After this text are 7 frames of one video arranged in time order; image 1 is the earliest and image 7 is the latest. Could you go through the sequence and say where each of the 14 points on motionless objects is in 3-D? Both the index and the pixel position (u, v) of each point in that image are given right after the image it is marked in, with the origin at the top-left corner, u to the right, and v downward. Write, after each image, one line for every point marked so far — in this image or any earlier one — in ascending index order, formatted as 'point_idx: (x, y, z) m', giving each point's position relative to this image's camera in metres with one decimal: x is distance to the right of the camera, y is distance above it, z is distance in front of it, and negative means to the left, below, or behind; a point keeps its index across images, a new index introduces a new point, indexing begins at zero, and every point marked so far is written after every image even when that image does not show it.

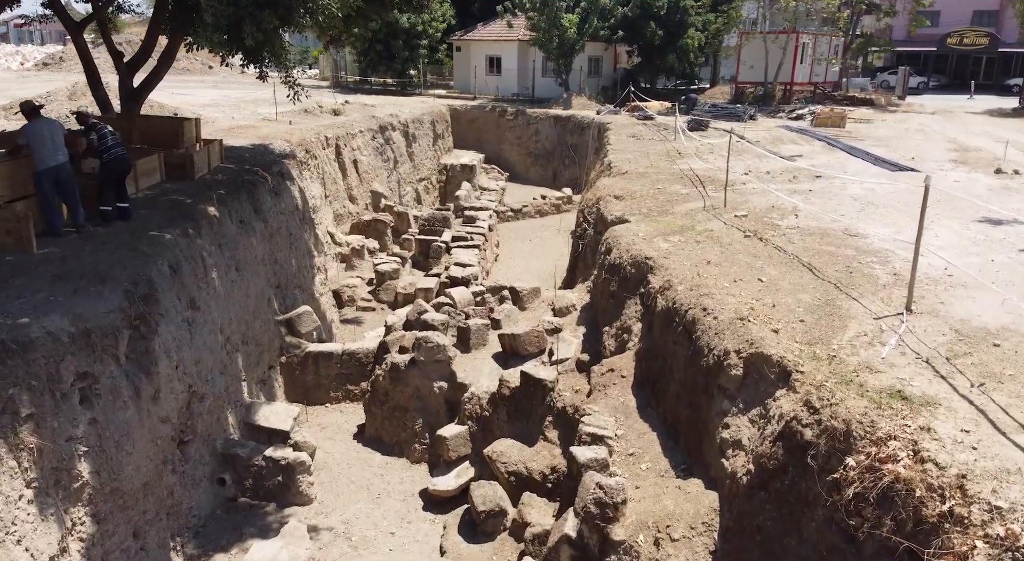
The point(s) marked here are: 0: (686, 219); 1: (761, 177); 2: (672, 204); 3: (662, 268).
0: (+2.3, +0.8, +9.6) m
1: (+4.4, +1.8, +13.1) m
2: (+2.3, +1.1, +10.7) m
3: (+1.4, +0.1, +7.1) m
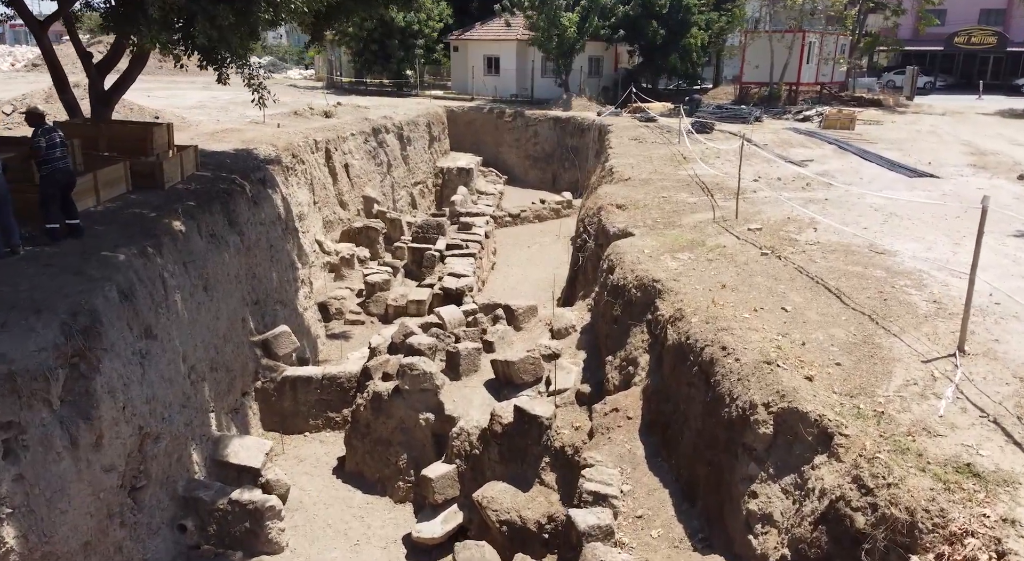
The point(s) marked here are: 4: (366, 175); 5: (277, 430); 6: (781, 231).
0: (+2.2, +0.6, +8.8) m
1: (+4.3, +1.6, +12.3) m
2: (+2.3, +0.9, +10.0) m
3: (+1.4, -0.1, +6.4) m
4: (-3.9, +2.8, +19.6) m
5: (-2.9, -1.8, +9.1) m
6: (+3.2, +0.6, +8.7) m
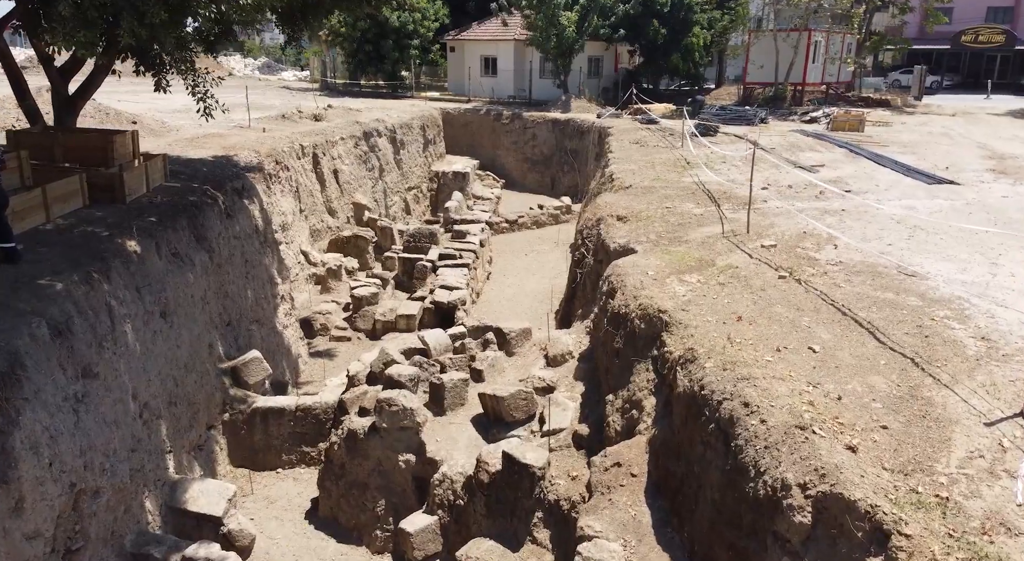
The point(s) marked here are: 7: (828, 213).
0: (+2.1, +0.3, +8.1) m
1: (+4.2, +1.4, +11.6) m
2: (+2.2, +0.7, +9.2) m
3: (+1.3, -0.3, +5.6) m
4: (-4.0, +2.5, +18.8) m
5: (-3.0, -2.1, +8.3) m
6: (+3.1, +0.3, +7.9) m
7: (+4.2, +0.9, +9.9) m
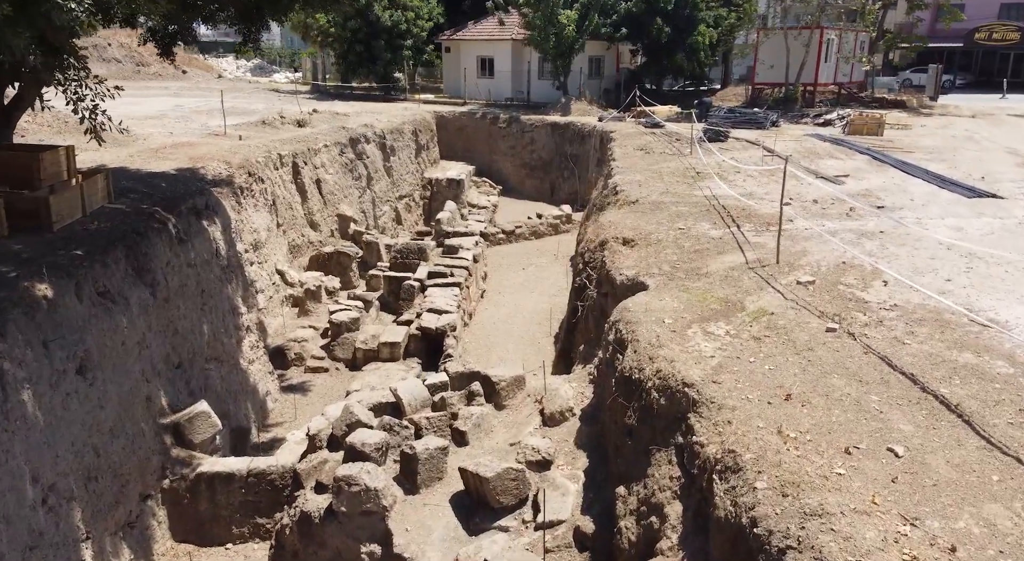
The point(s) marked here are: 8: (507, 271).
0: (+2.0, -0.1, +6.8) m
1: (+4.1, +1.0, +10.3) m
2: (+2.1, +0.3, +7.9) m
3: (+1.2, -0.7, +4.3) m
4: (-4.1, +2.1, +17.6) m
5: (-3.1, -2.5, +7.1) m
6: (+3.0, -0.1, +6.7) m
7: (+4.1, +0.5, +8.6) m
8: (-0.1, +0.2, +17.7) m
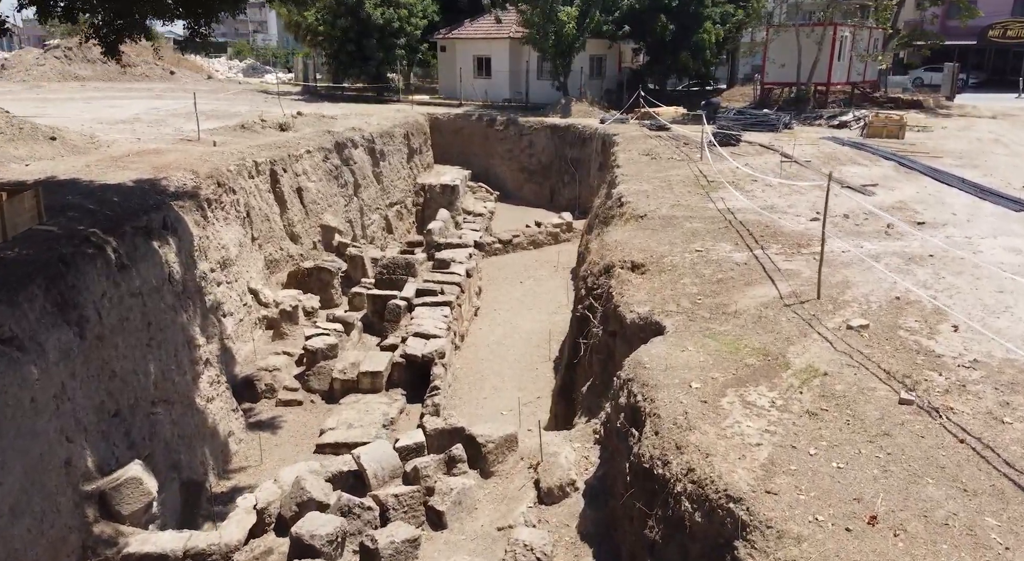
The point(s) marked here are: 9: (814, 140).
0: (+1.9, -0.4, +5.6) m
1: (+4.0, +0.7, +9.1) m
2: (+2.0, -0.1, +6.7) m
3: (+1.1, -1.1, +3.1) m
4: (-4.1, +1.8, +16.4) m
5: (-3.2, -2.8, +5.9) m
6: (+2.9, -0.4, +5.4) m
7: (+4.0, +0.2, +7.4) m
8: (-0.2, -0.1, +16.5) m
9: (+7.0, +3.2, +17.1) m
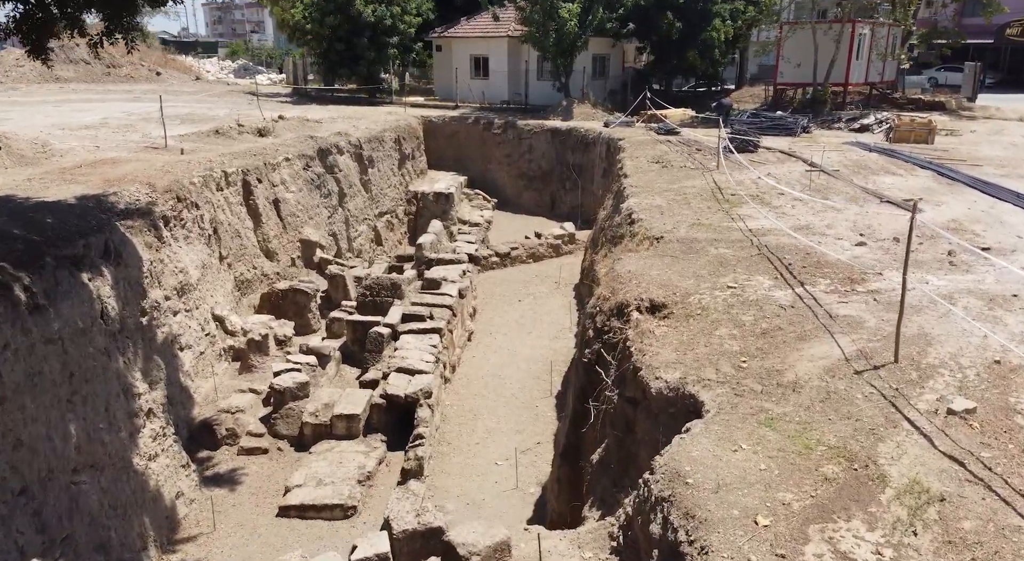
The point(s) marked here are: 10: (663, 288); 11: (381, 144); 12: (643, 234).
0: (+1.8, -0.8, +4.2) m
1: (+4.0, +0.3, +7.7) m
2: (+1.9, -0.4, +5.4) m
3: (+1.0, -1.5, +1.8) m
4: (-4.2, +1.4, +15.0) m
5: (-3.2, -3.2, +4.5) m
6: (+2.8, -0.8, +4.1) m
7: (+4.0, -0.2, +6.0) m
8: (-0.2, -0.5, +15.2) m
9: (+6.9, +2.8, +15.7) m
10: (+1.4, -0.1, +6.7) m
11: (-3.5, +3.6, +19.4) m
12: (+1.6, +0.5, +8.9) m
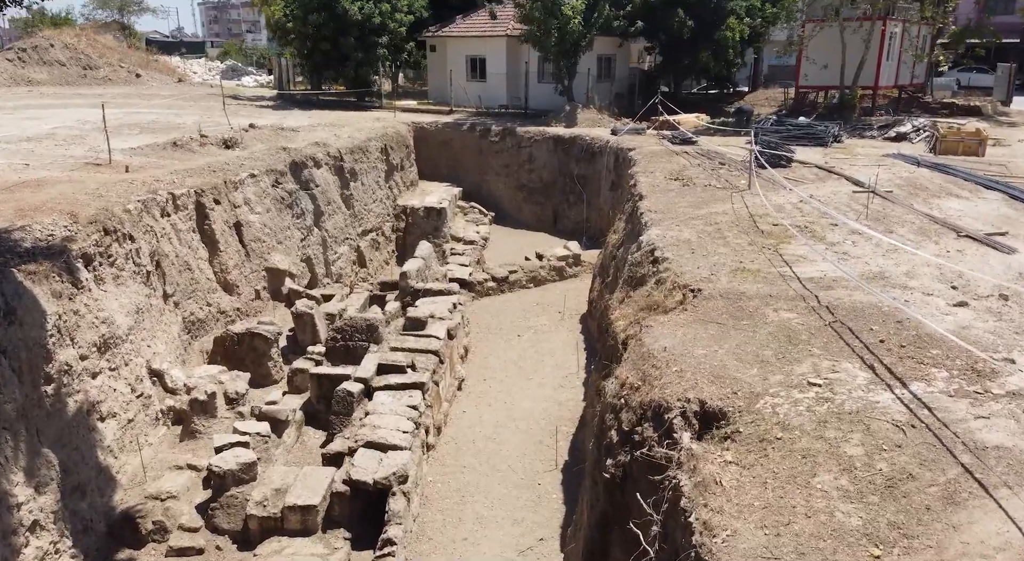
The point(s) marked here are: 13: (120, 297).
0: (+1.8, -1.4, +2.4) m
1: (+3.9, -0.3, +5.9) m
2: (+1.9, -1.0, +3.5) m
3: (+1.0, -2.1, -0.1) m
4: (-4.2, +0.8, +13.2) m
5: (-3.3, -3.8, +2.7) m
6: (+2.8, -1.4, +2.2) m
7: (+3.9, -0.8, +4.2) m
8: (-0.3, -1.1, +13.3) m
9: (+6.9, +2.2, +13.8) m
10: (+1.3, -0.7, +4.9) m
11: (-3.5, +3.0, +17.5) m
12: (+1.5, -0.1, +7.1) m
13: (-4.7, -0.2, +9.0) m
